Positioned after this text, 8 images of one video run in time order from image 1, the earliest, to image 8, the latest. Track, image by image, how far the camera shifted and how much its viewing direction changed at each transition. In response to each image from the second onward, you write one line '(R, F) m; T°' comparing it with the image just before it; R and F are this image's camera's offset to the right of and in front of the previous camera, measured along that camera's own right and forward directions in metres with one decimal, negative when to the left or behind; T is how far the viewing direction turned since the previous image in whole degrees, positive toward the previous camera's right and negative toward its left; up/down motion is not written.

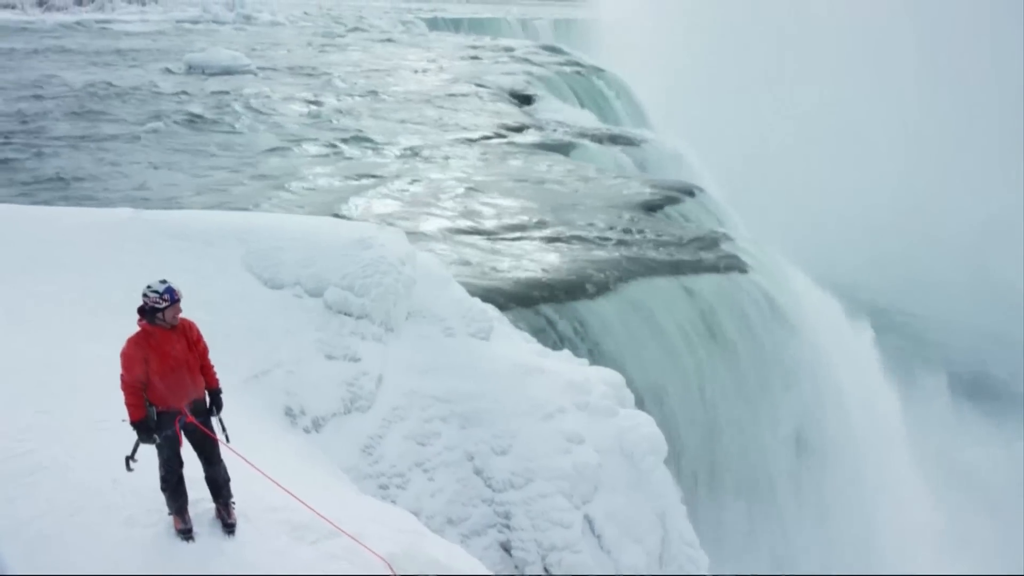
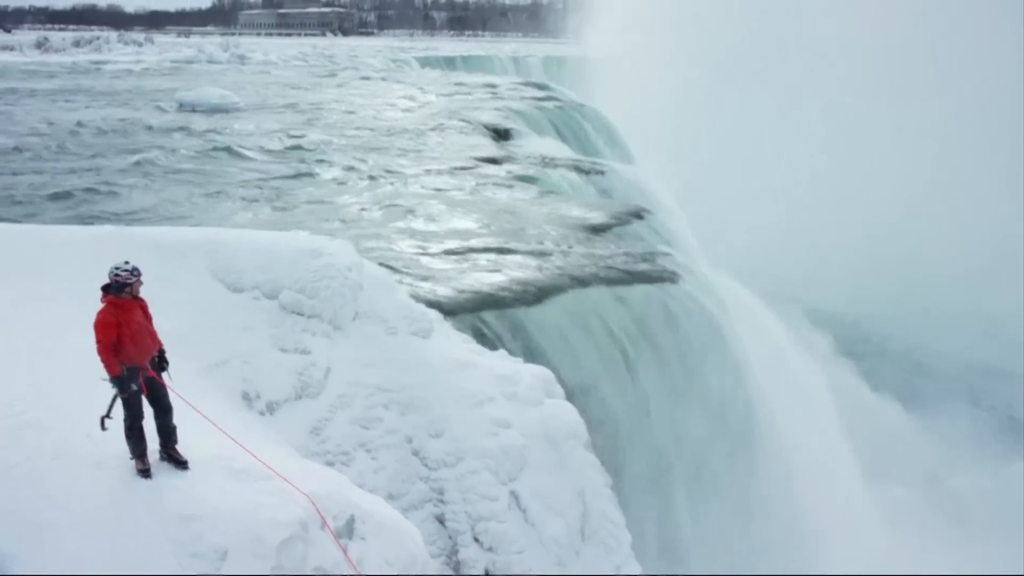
(+0.4, -0.7) m; 0°
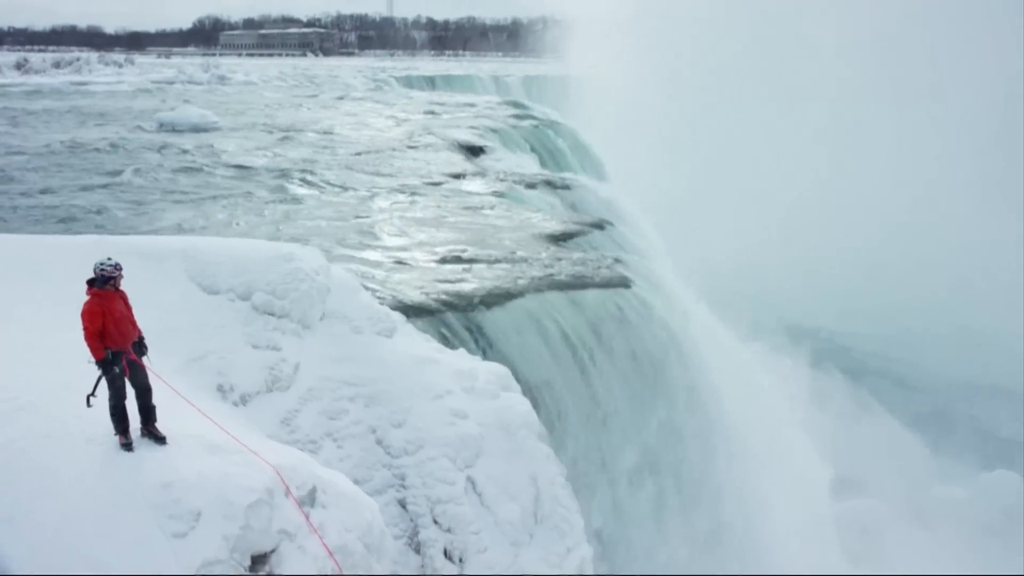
(+0.2, -0.5) m; +1°
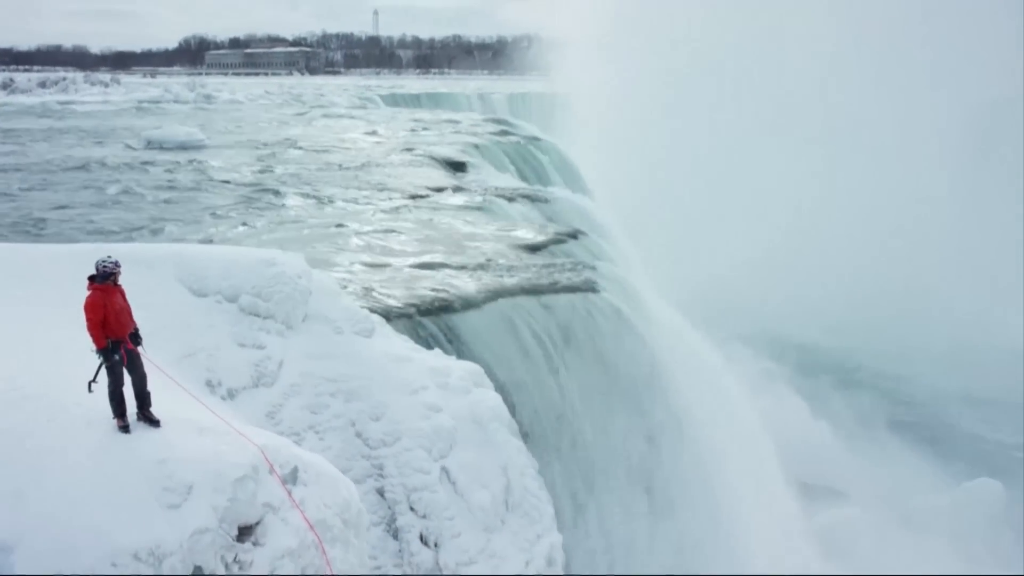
(+0.1, -0.4) m; +1°
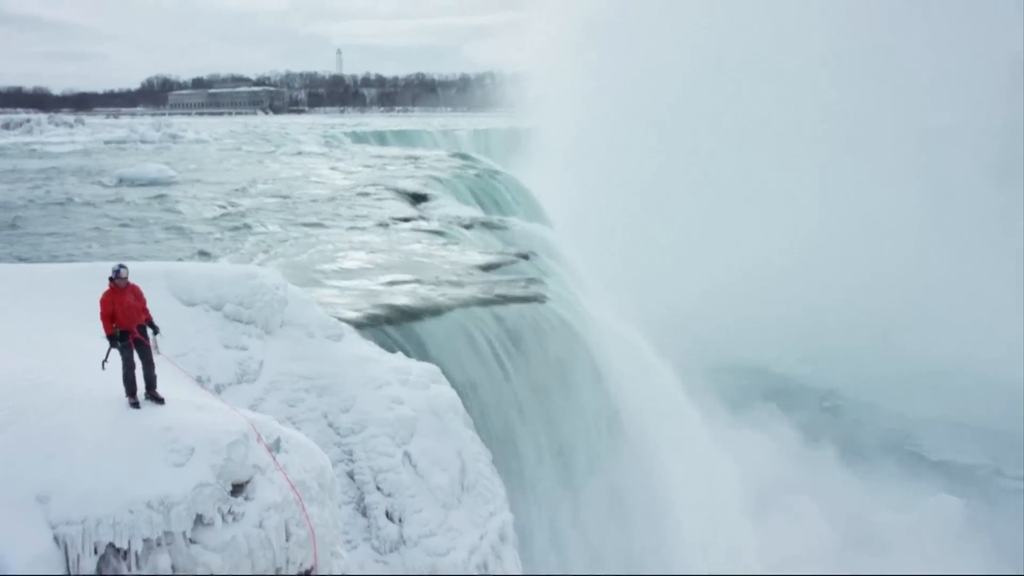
(+0.1, -1.0) m; +2°
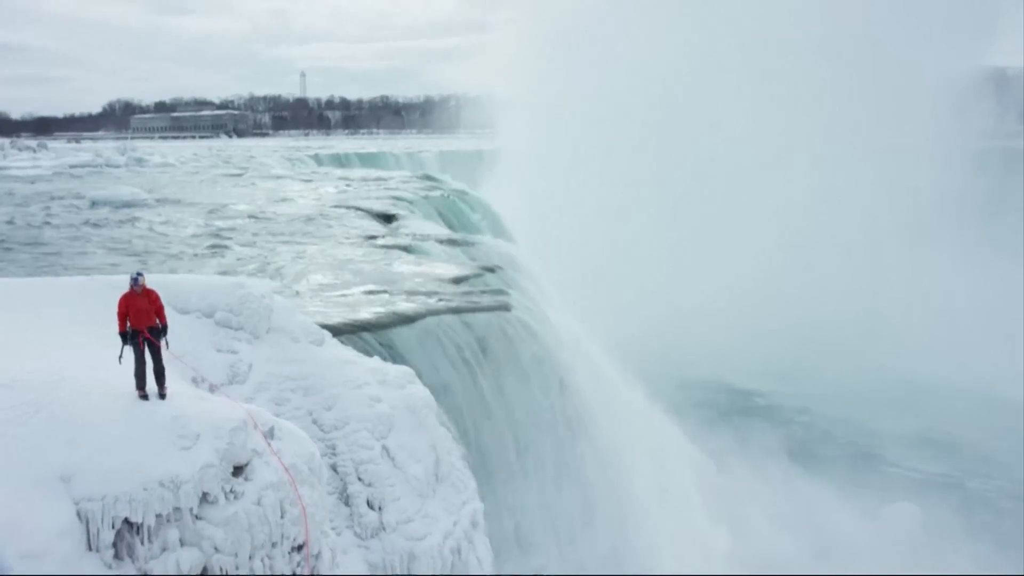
(0.0, -0.7) m; +2°
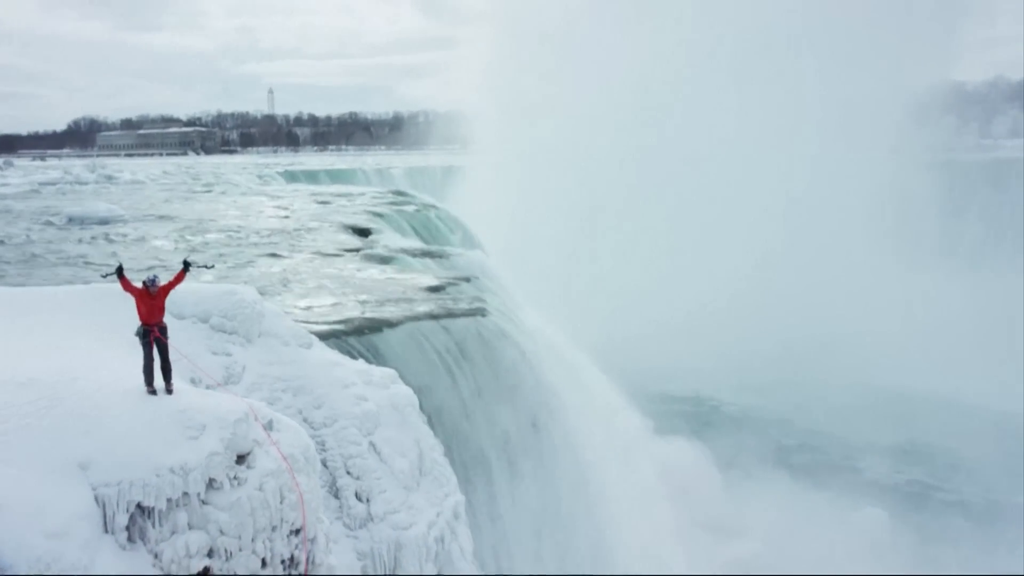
(-0.1, -0.6) m; +2°
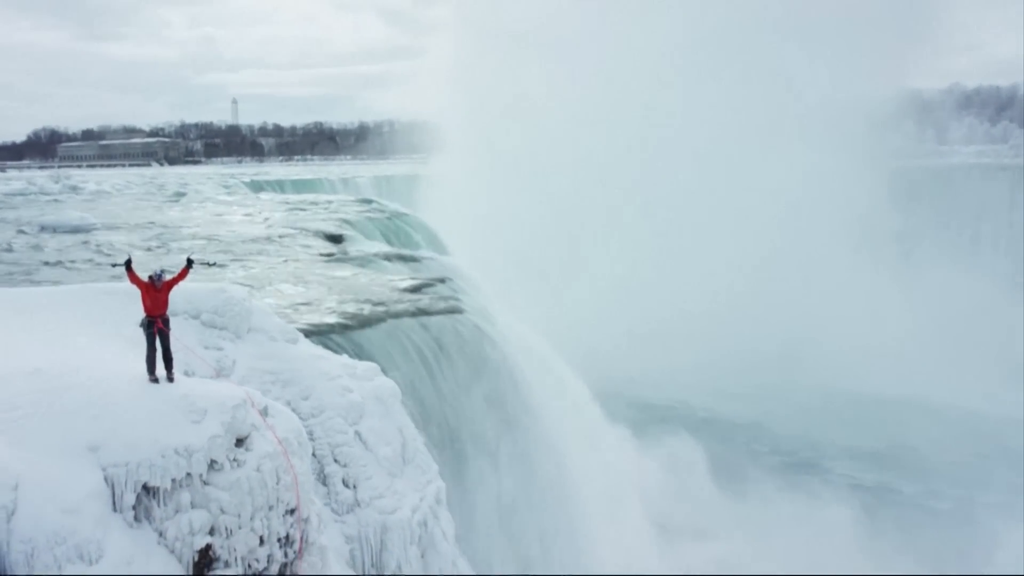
(-0.1, -0.5) m; +2°
